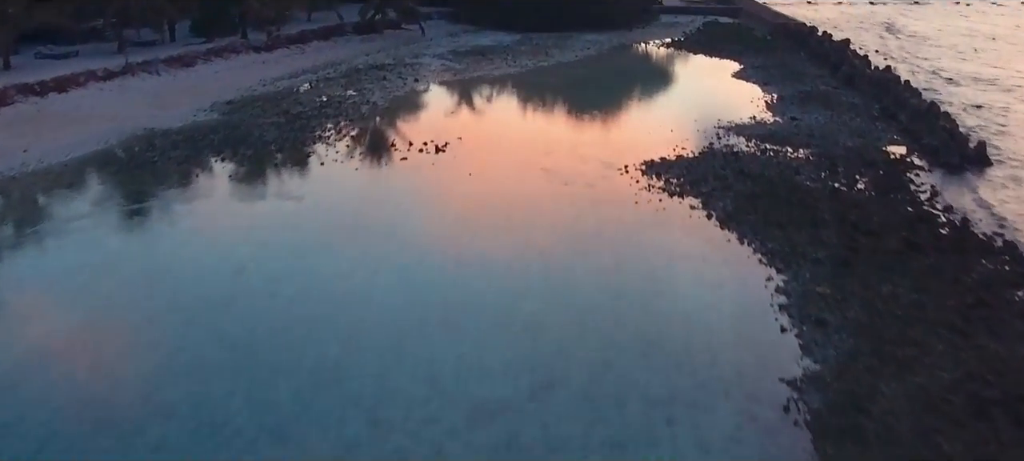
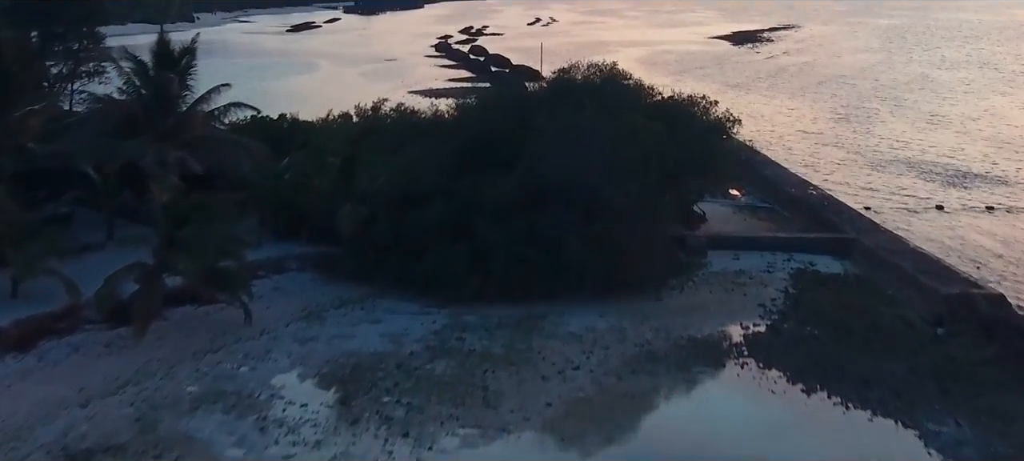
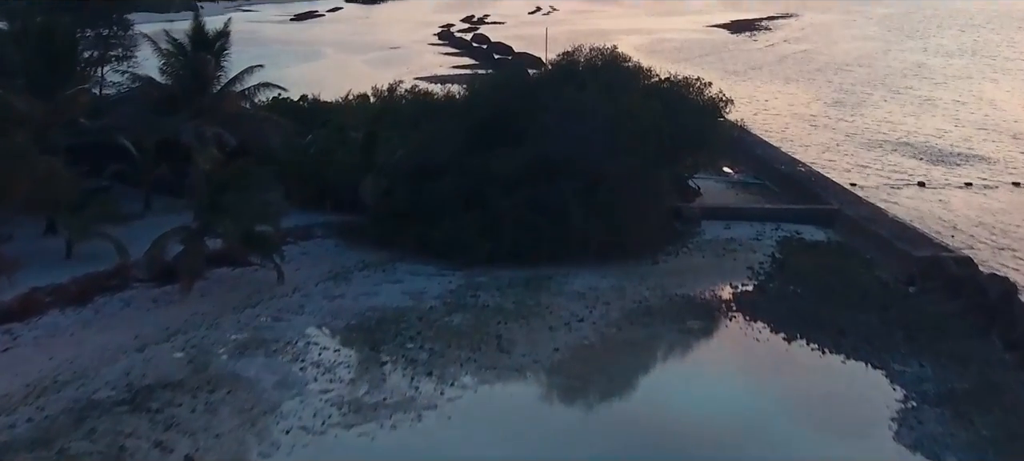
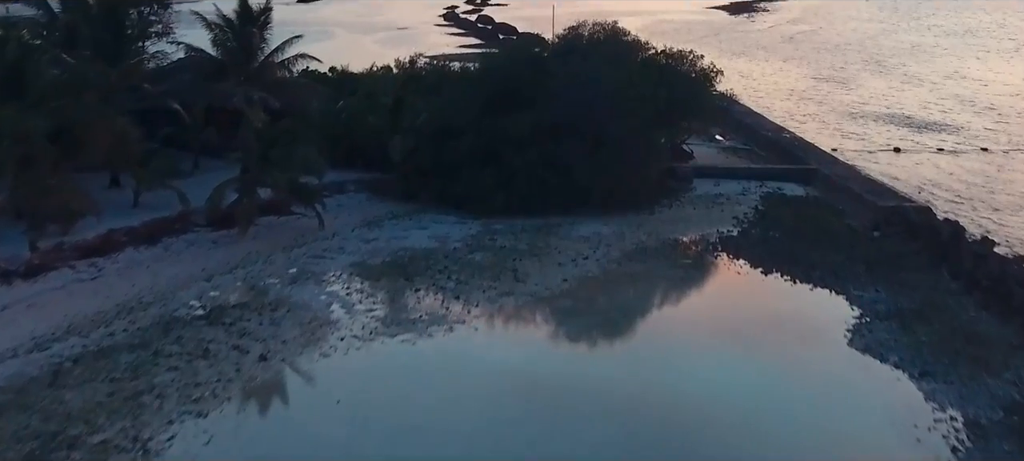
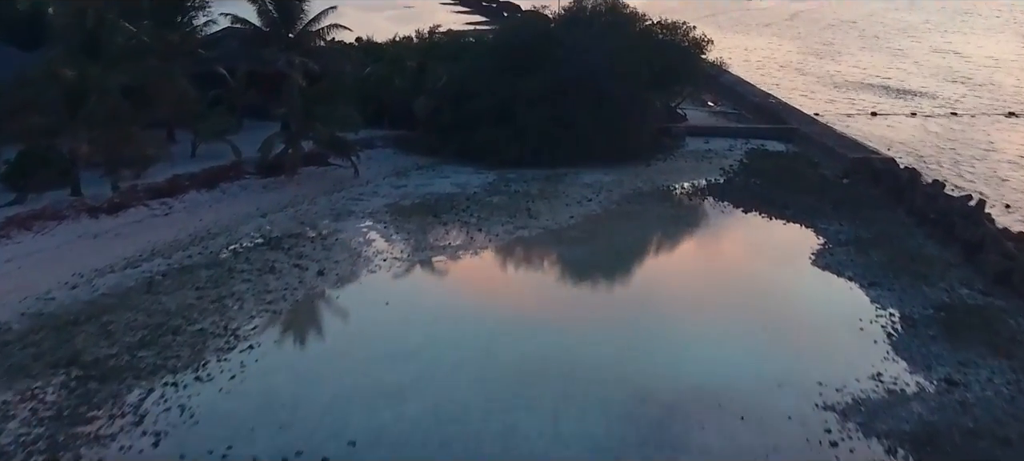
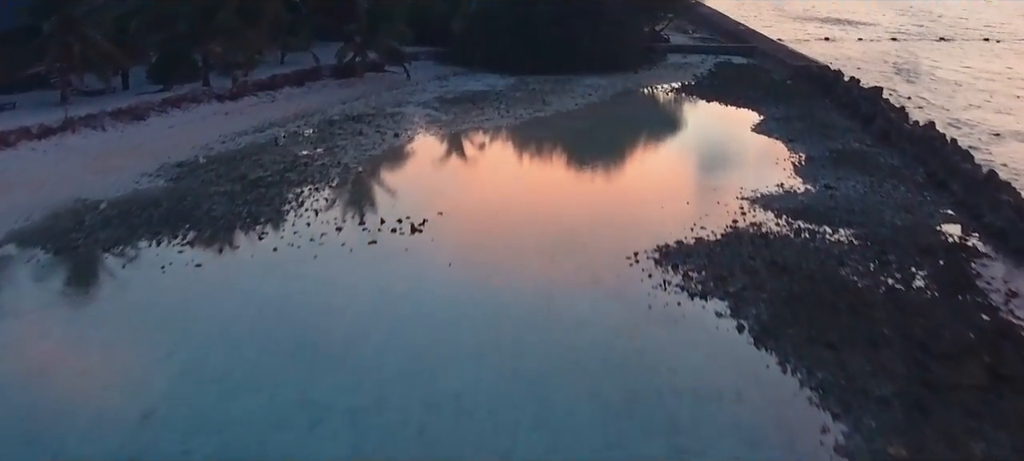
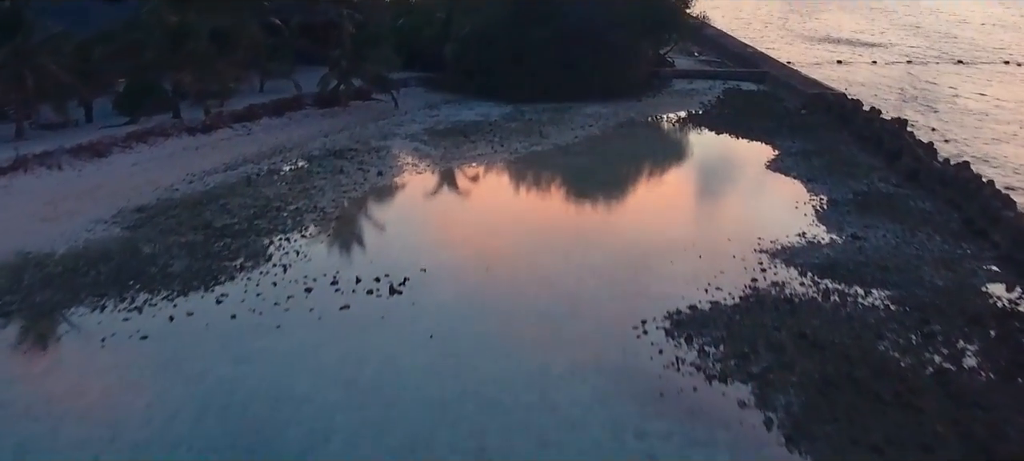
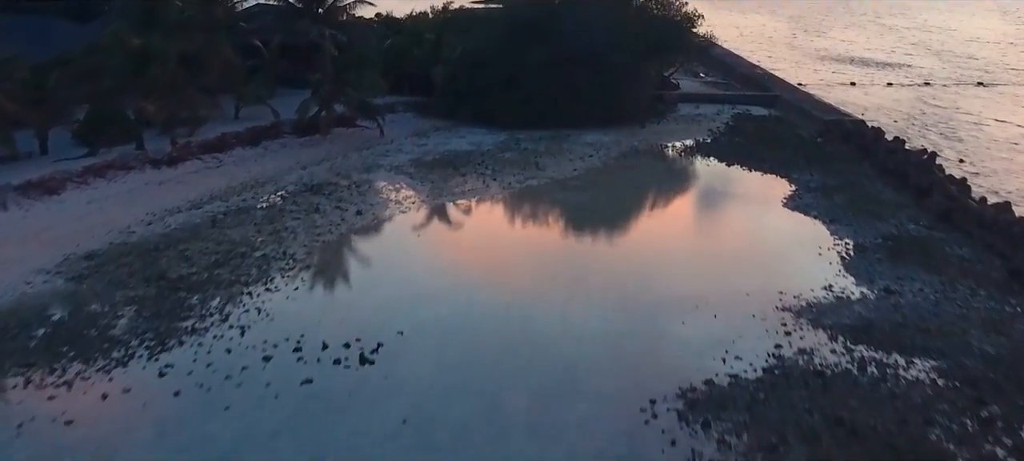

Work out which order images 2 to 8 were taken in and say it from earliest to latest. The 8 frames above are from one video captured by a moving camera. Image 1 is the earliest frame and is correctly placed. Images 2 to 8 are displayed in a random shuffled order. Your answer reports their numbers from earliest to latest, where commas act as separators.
6, 7, 8, 5, 4, 3, 2
